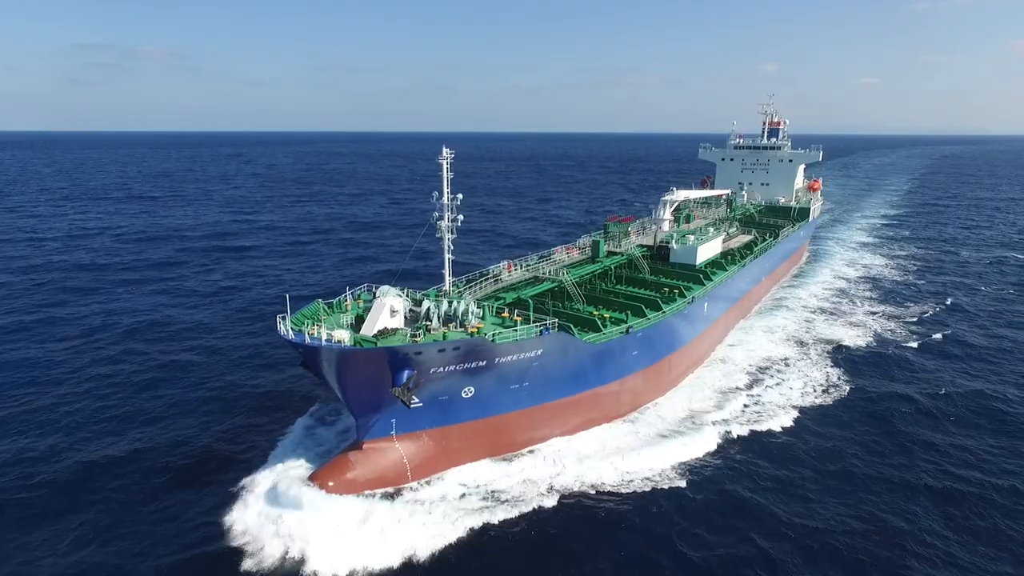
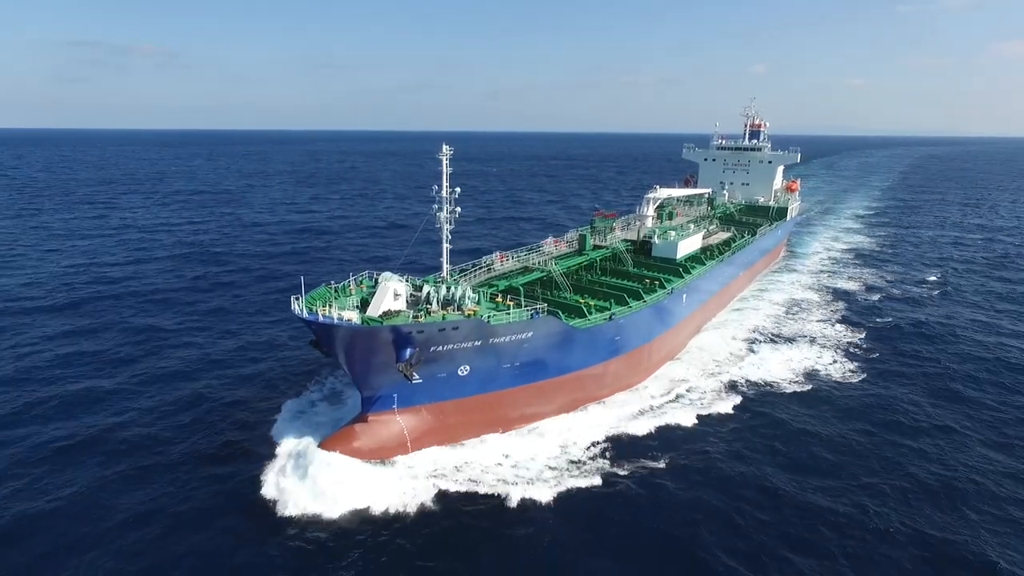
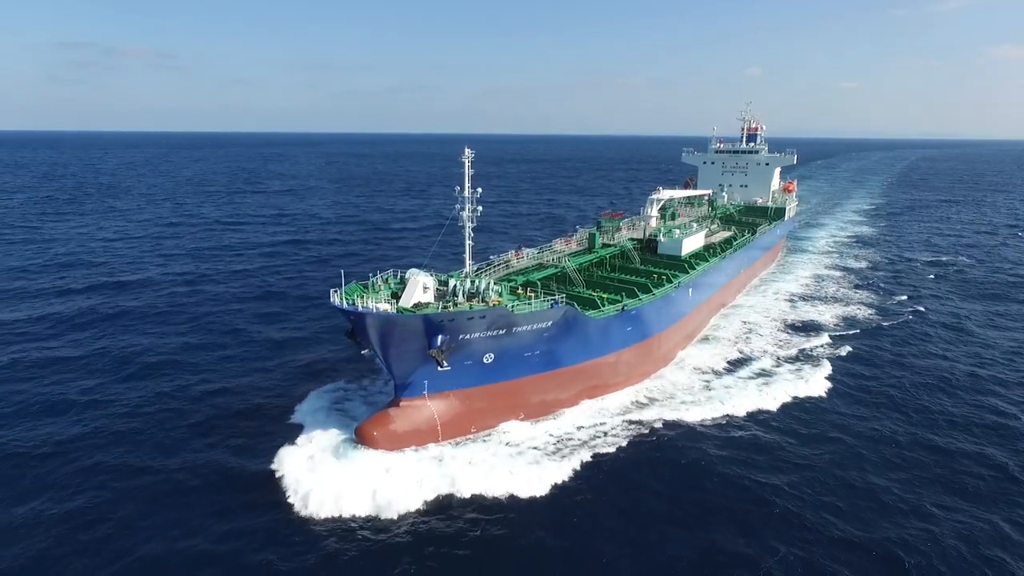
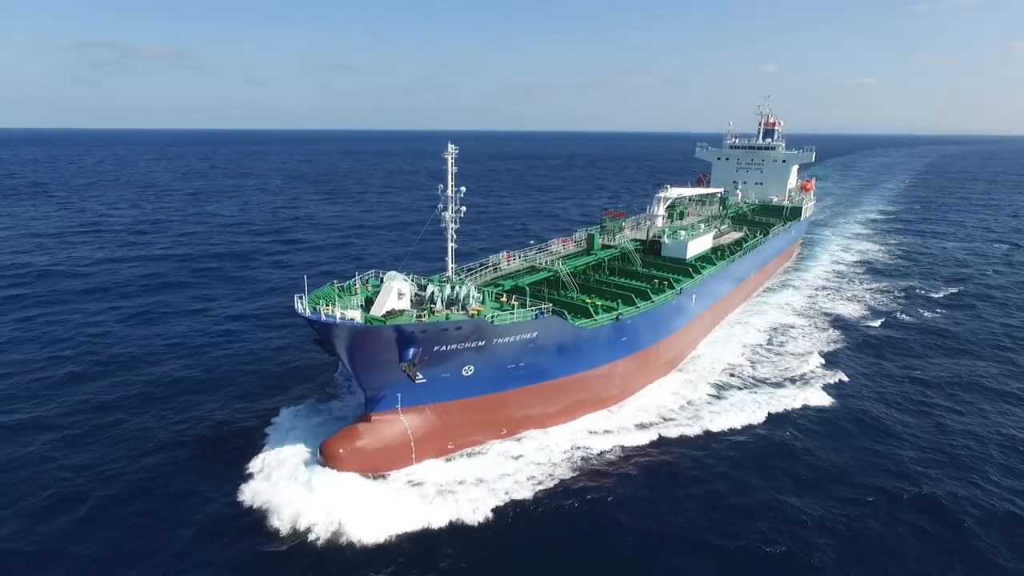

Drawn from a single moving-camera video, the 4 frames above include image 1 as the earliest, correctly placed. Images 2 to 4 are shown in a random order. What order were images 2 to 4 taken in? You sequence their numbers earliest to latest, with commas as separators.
4, 2, 3
